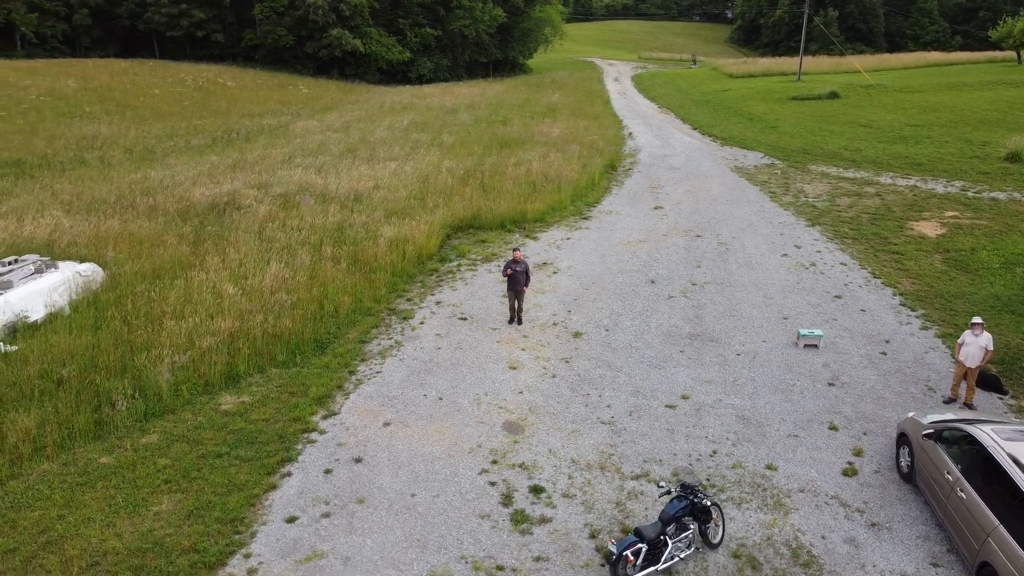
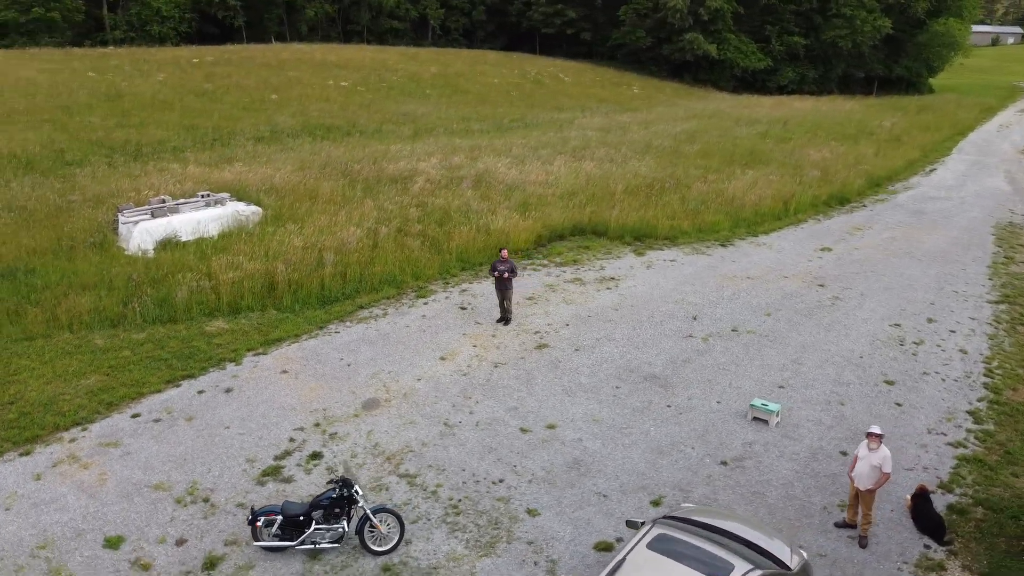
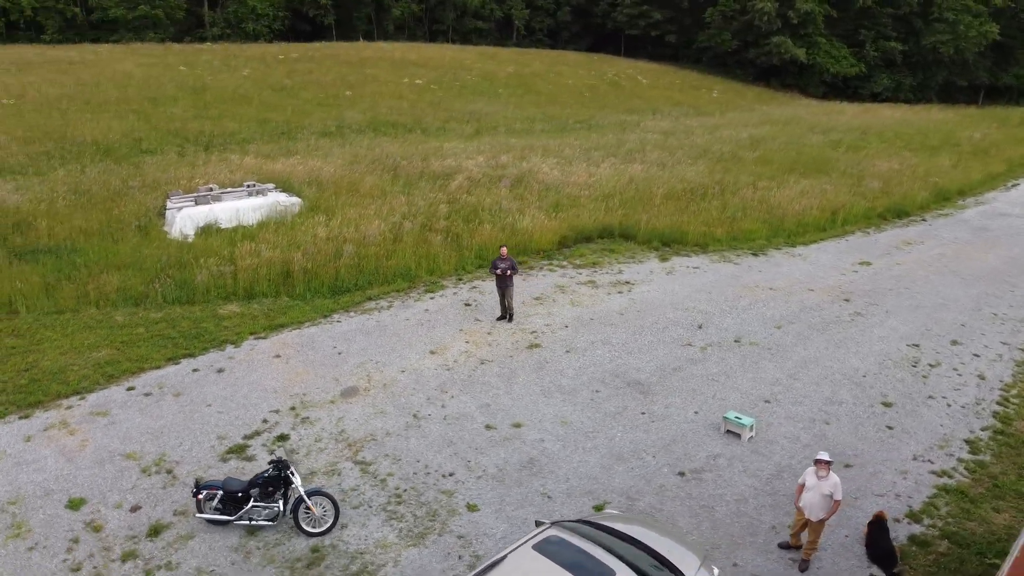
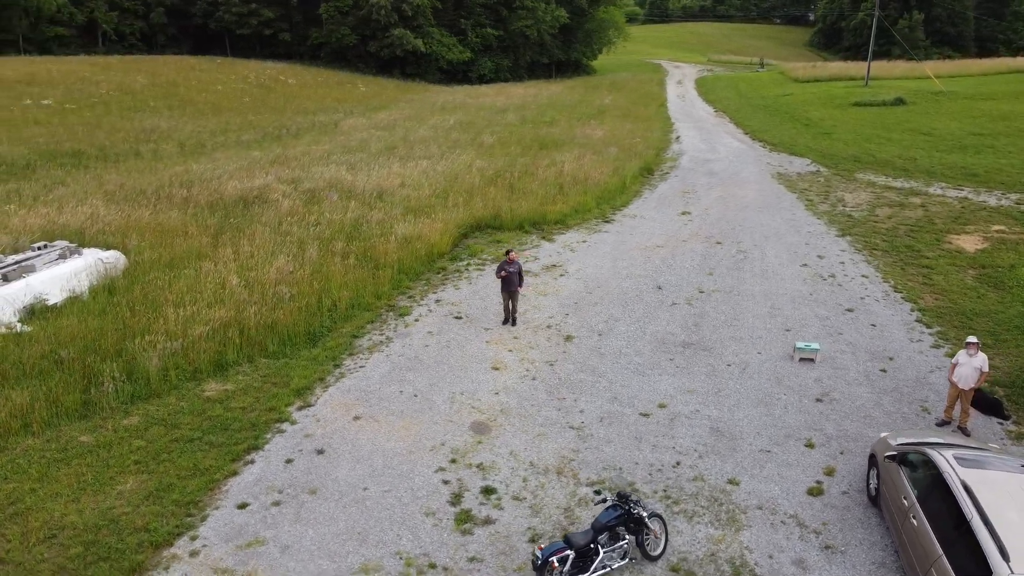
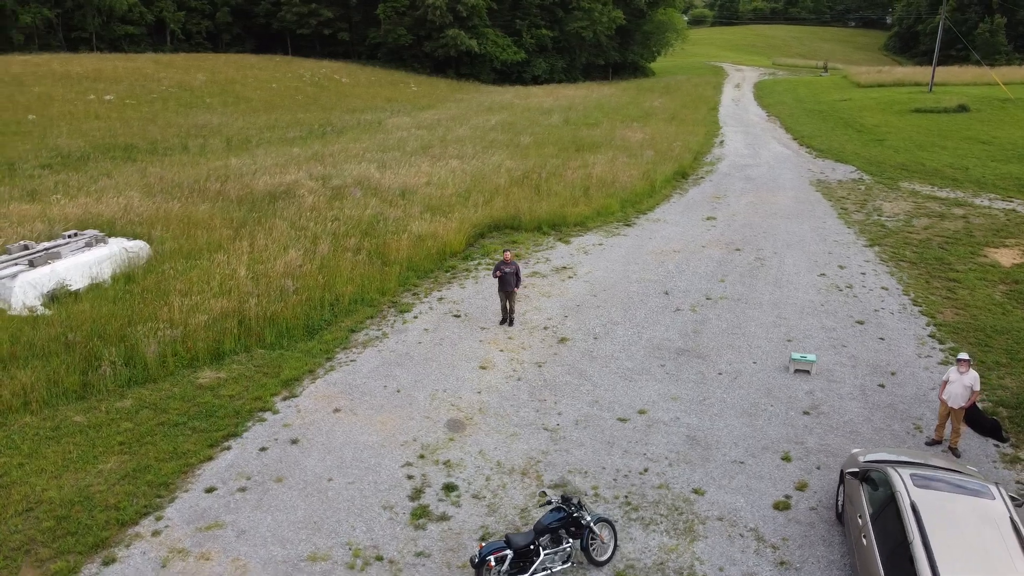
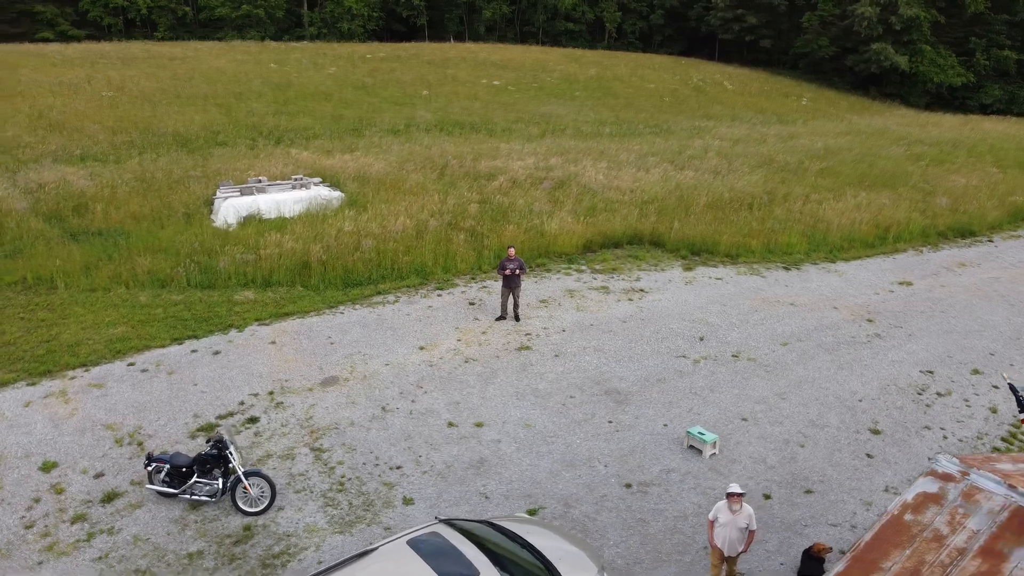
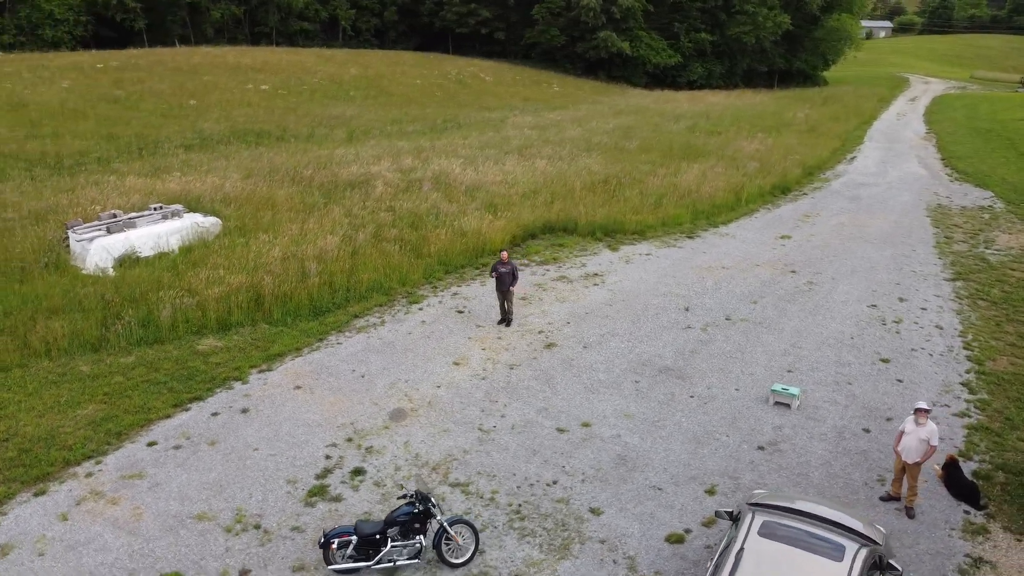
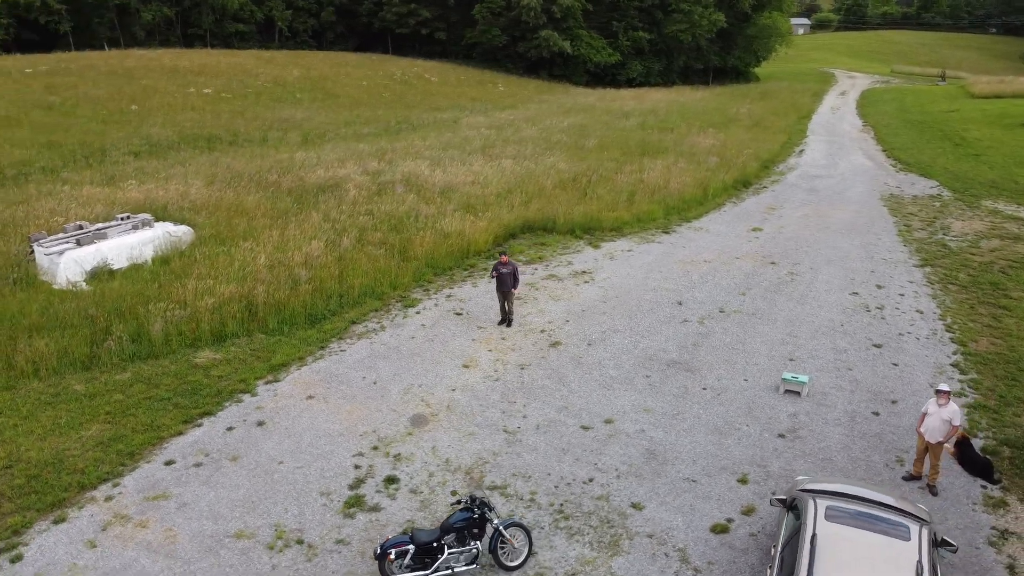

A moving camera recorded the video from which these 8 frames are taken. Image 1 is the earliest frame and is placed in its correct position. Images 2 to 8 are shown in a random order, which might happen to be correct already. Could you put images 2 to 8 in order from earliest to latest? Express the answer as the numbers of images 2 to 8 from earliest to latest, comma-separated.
4, 5, 8, 7, 2, 3, 6
